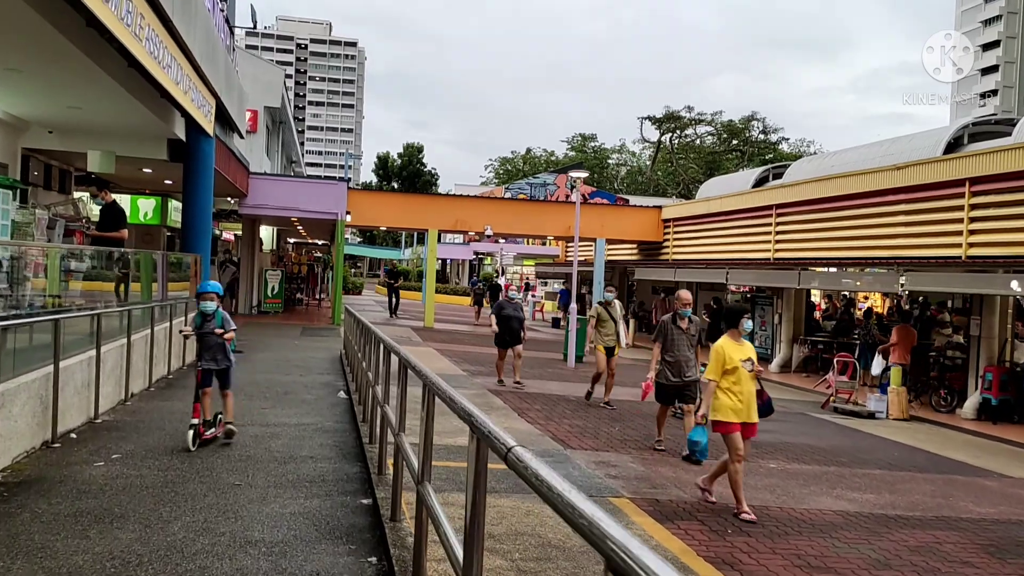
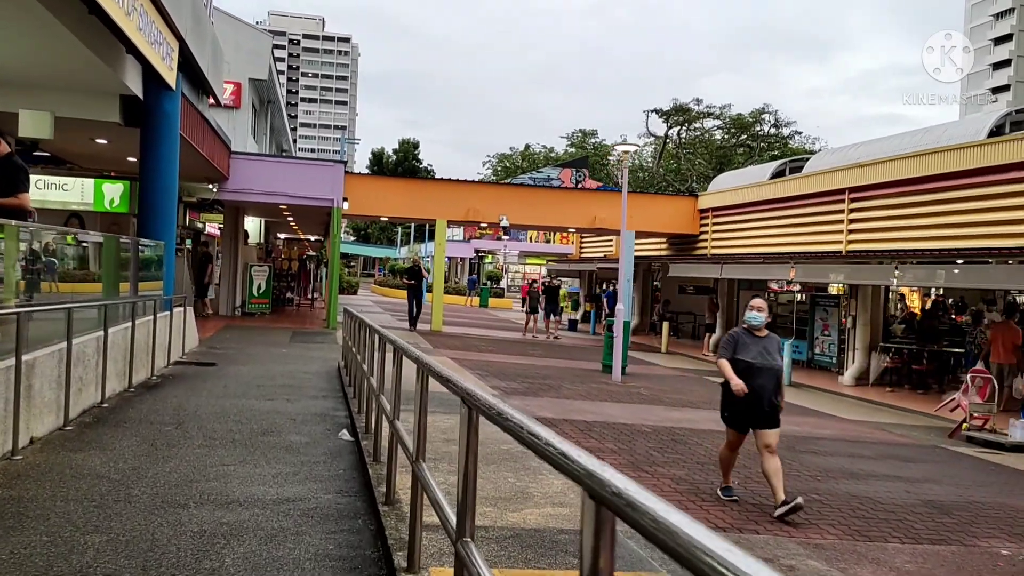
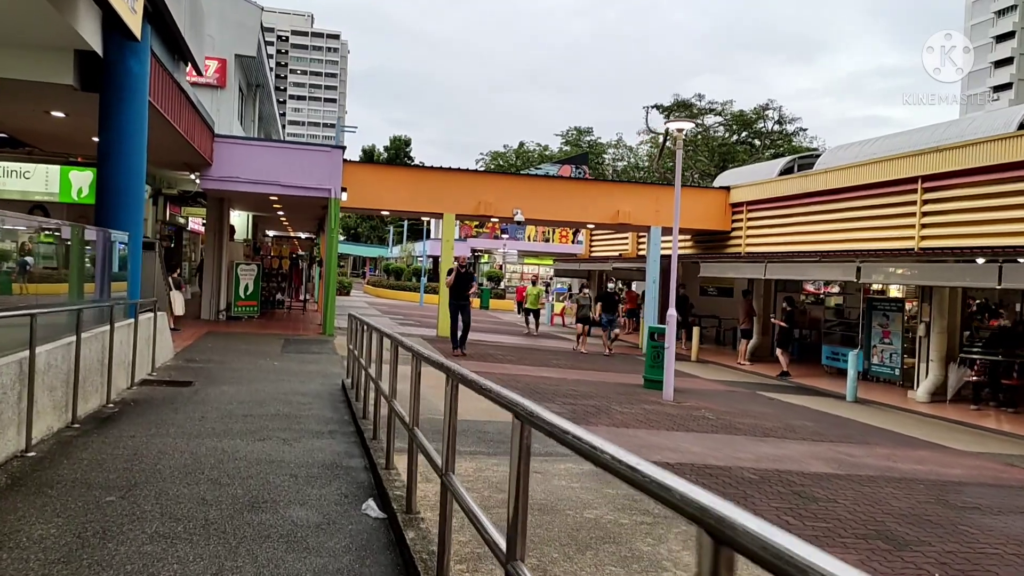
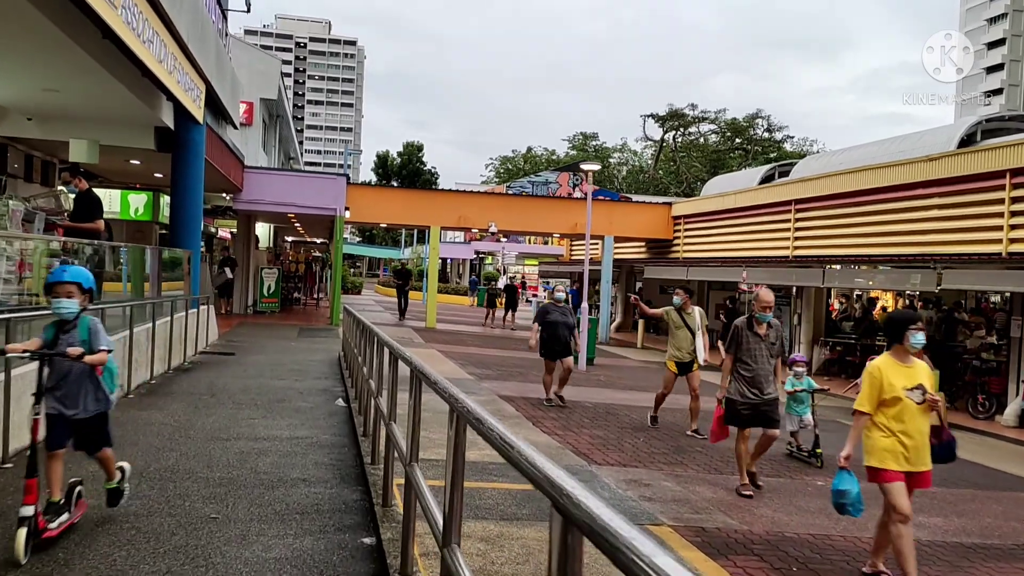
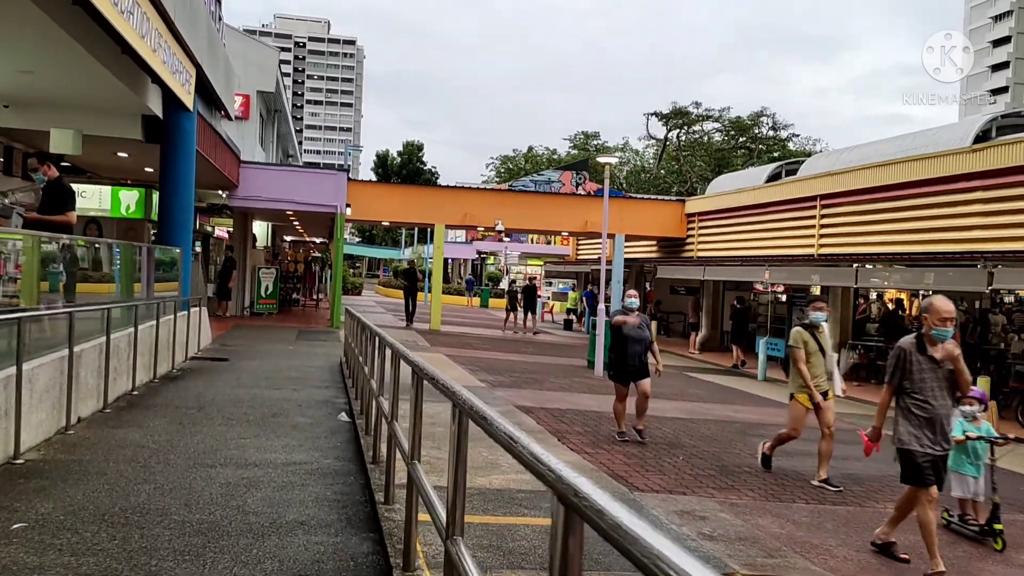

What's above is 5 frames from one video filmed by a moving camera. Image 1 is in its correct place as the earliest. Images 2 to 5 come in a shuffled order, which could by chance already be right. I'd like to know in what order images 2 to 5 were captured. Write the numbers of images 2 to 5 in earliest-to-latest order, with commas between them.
4, 5, 2, 3
